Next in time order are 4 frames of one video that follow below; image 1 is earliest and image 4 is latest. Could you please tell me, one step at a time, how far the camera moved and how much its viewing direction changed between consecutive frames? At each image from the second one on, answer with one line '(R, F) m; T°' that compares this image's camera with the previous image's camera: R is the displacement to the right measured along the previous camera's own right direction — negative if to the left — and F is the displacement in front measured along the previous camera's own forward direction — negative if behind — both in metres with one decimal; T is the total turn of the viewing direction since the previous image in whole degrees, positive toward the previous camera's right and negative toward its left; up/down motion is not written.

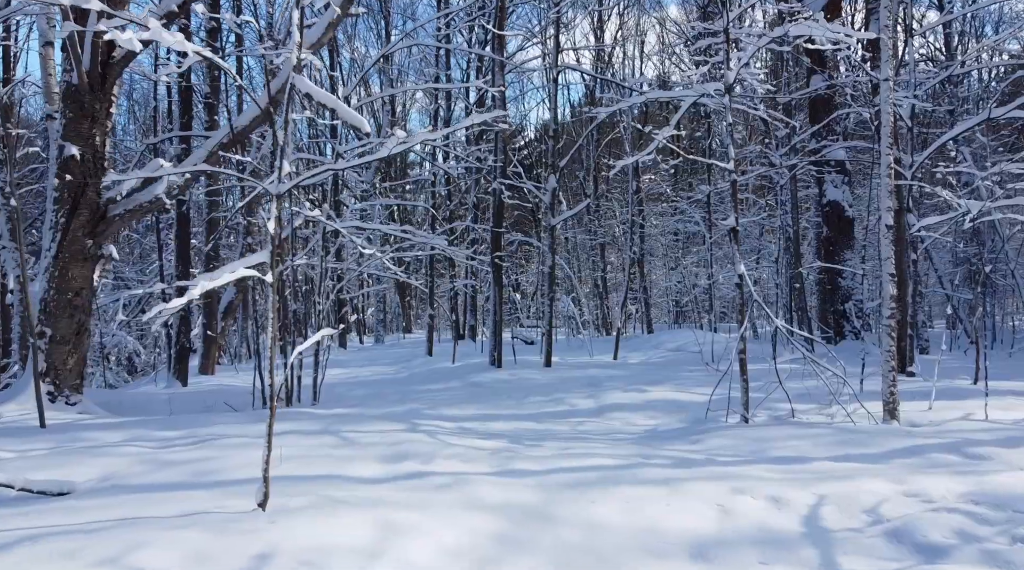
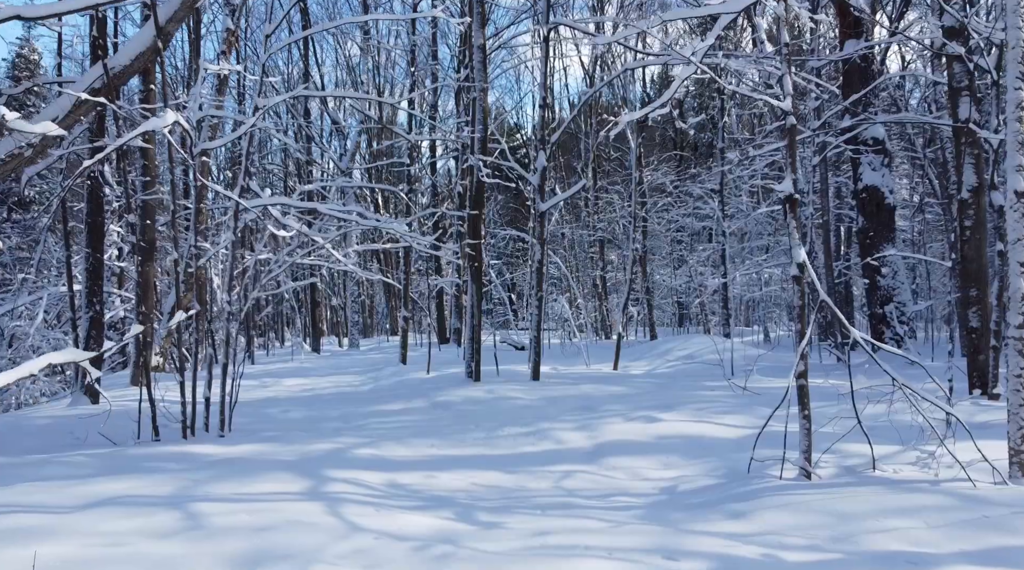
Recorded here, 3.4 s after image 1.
(+0.2, +2.1) m; 0°
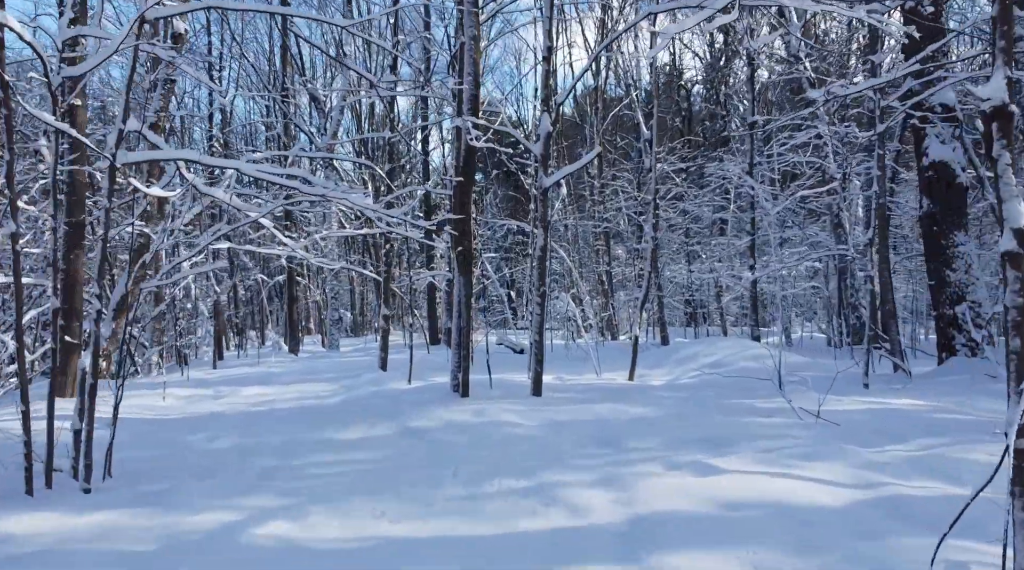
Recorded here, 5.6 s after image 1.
(0.0, +2.1) m; 0°
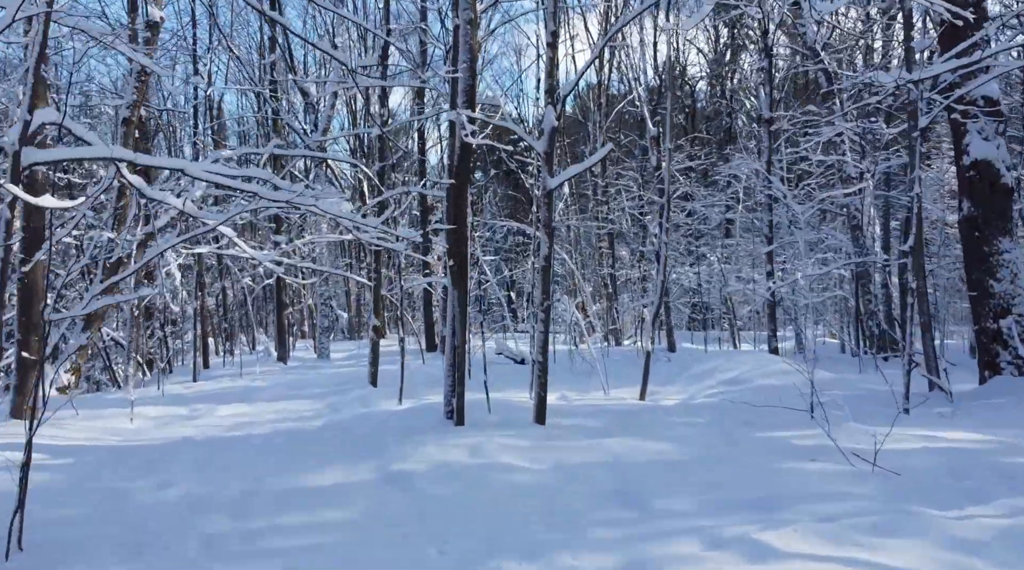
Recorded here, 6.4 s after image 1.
(0.0, +1.0) m; 0°
